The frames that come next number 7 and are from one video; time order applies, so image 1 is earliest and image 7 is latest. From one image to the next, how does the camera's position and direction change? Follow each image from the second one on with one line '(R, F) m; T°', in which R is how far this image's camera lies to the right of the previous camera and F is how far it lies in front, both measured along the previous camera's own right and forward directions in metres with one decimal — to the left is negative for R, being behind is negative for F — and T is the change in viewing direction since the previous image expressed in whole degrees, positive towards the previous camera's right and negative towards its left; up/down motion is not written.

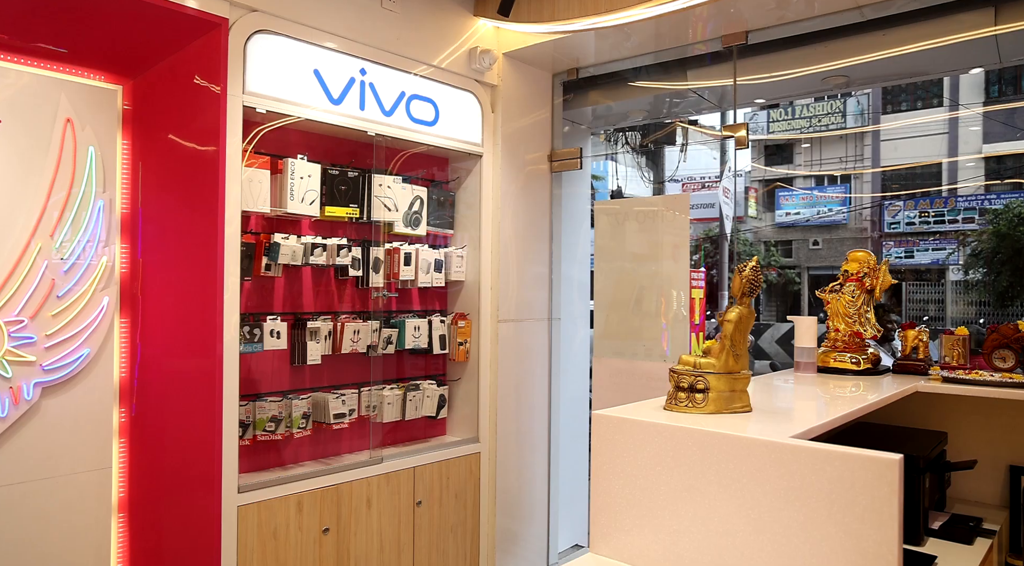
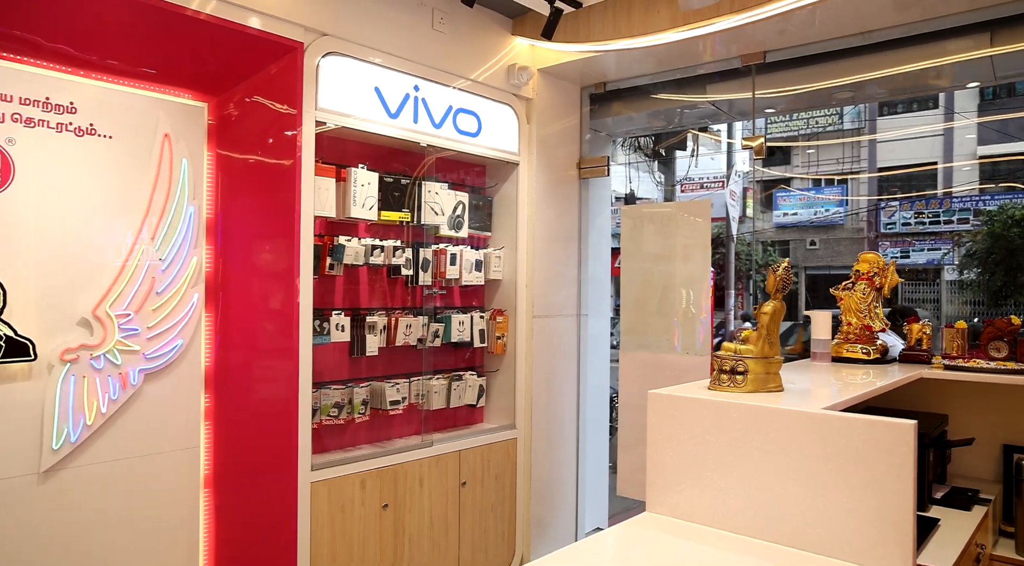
(-0.2, -0.3) m; 0°
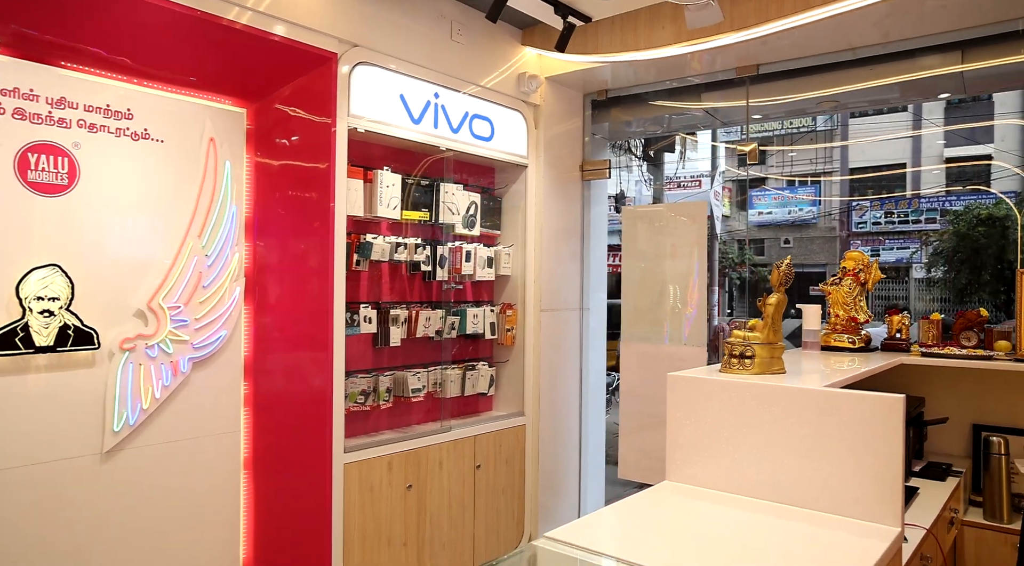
(-0.2, -0.2) m; +2°
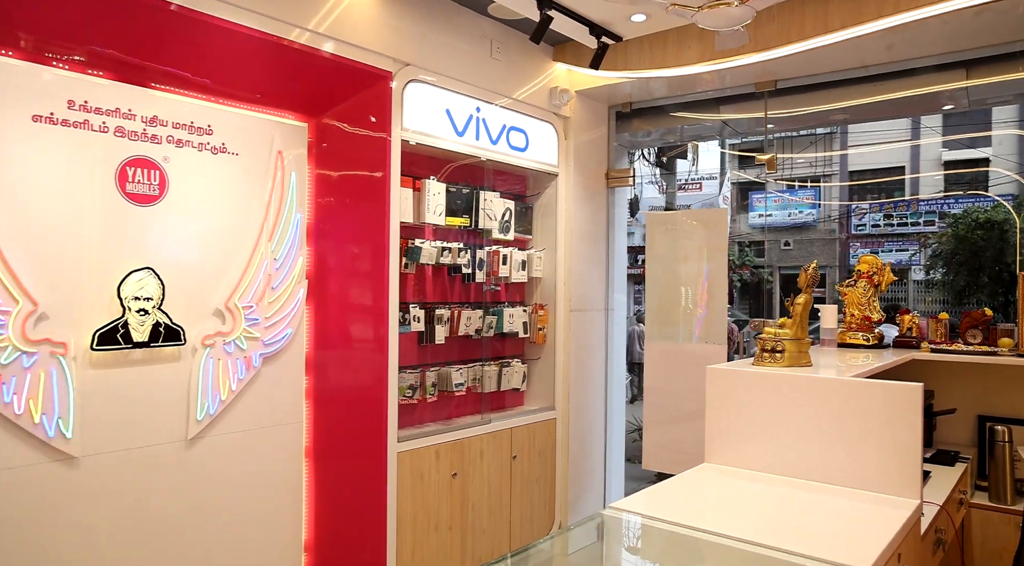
(-0.2, -0.3) m; 0°
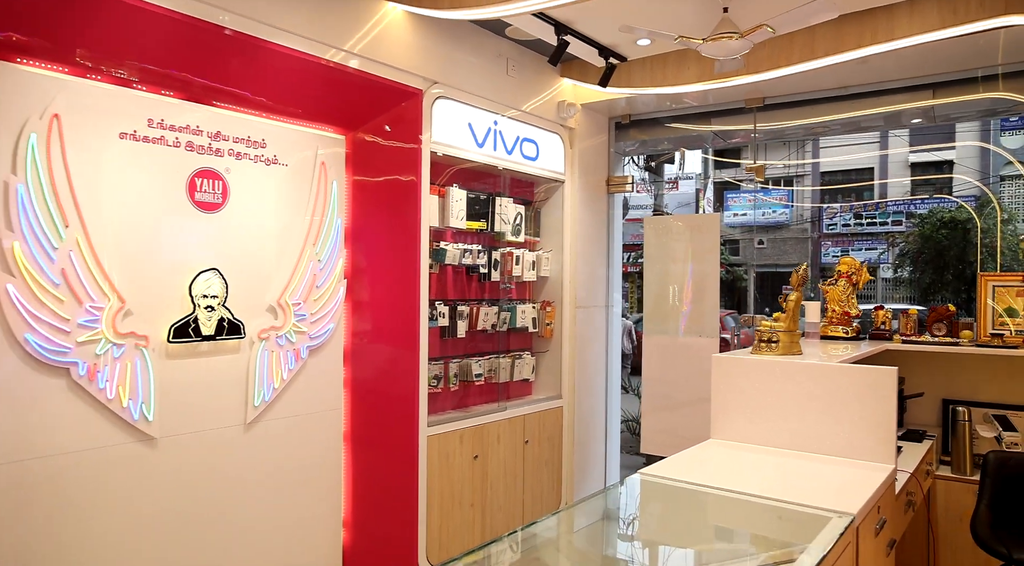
(-0.2, -0.3) m; +2°
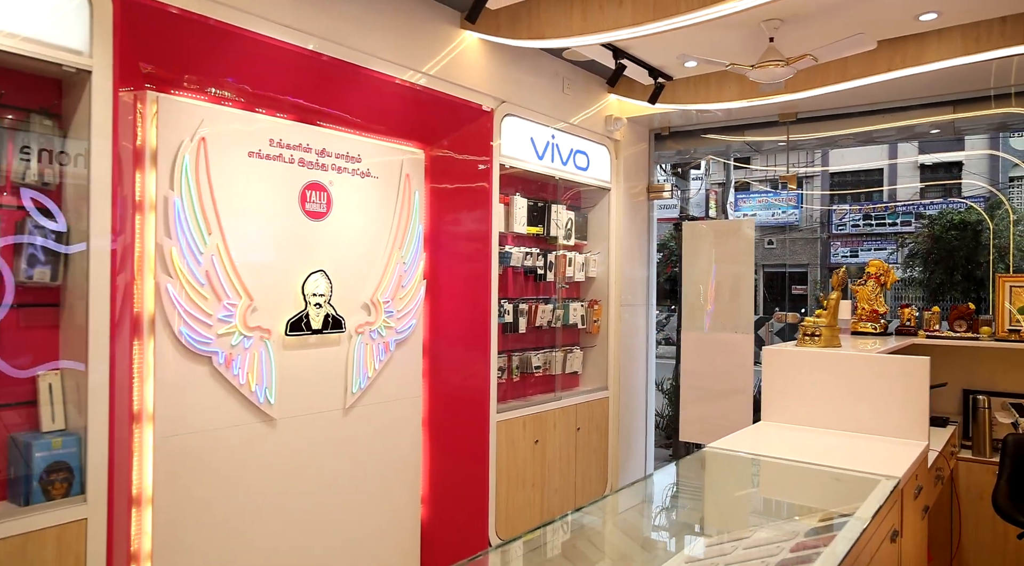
(-0.3, -0.4) m; 0°
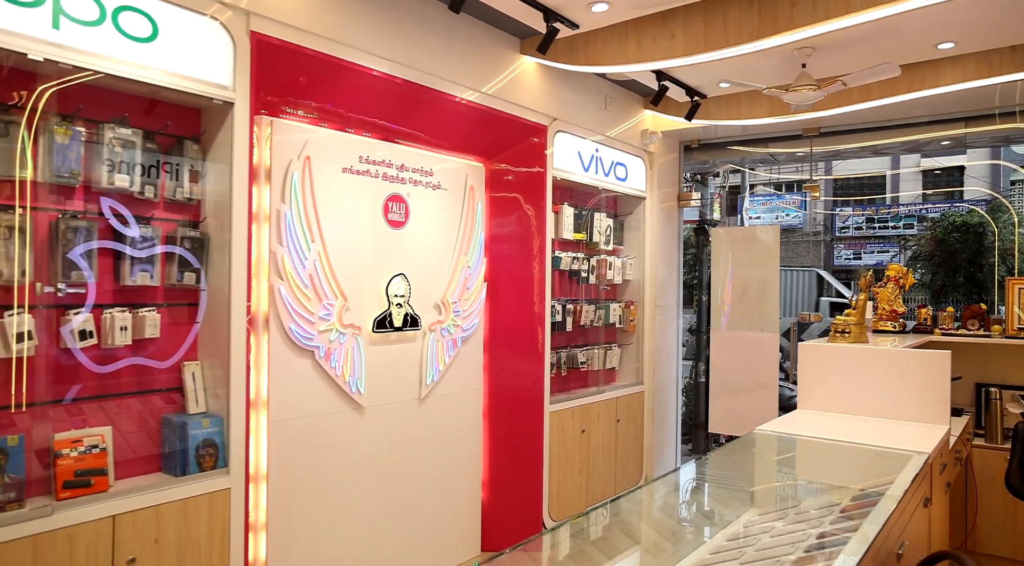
(-0.3, -0.4) m; 0°
